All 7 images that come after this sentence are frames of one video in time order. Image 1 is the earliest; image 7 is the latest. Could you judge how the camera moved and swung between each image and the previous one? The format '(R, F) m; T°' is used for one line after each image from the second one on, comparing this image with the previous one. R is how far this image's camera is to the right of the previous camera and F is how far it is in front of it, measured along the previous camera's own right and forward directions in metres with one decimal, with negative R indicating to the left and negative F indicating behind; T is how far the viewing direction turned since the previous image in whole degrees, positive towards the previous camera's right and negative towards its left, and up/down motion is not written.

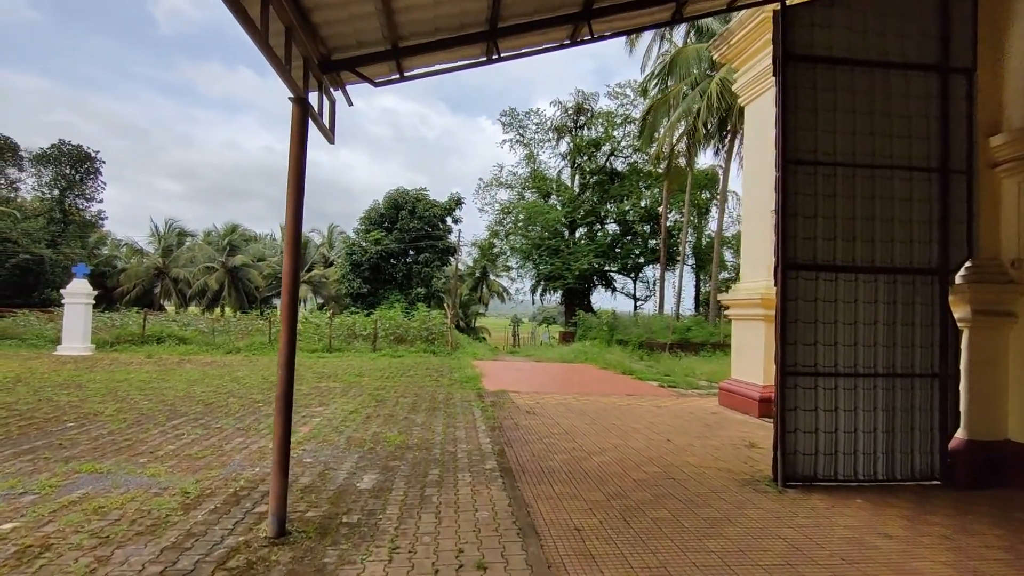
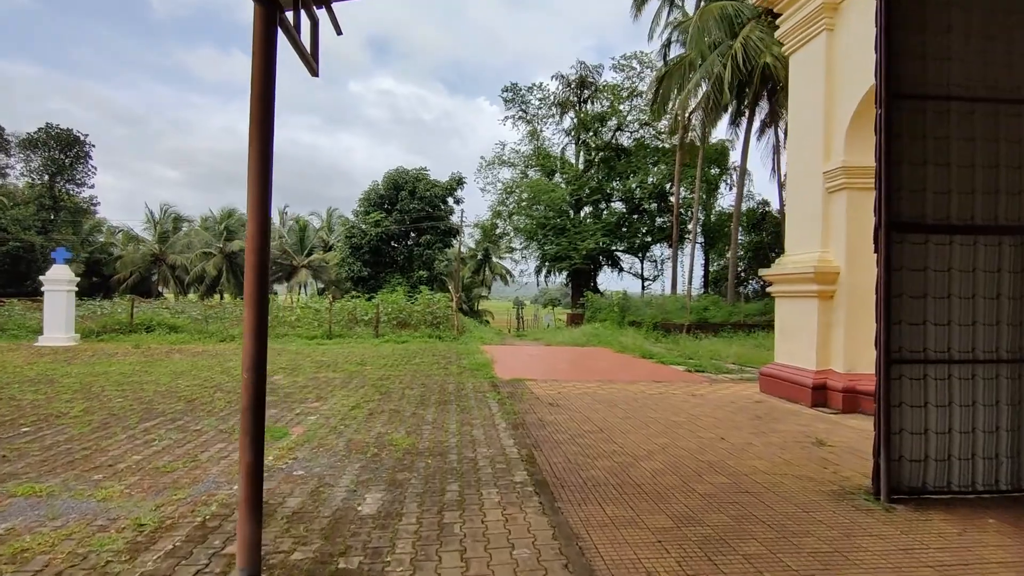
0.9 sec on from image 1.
(-0.2, +0.8) m; 0°
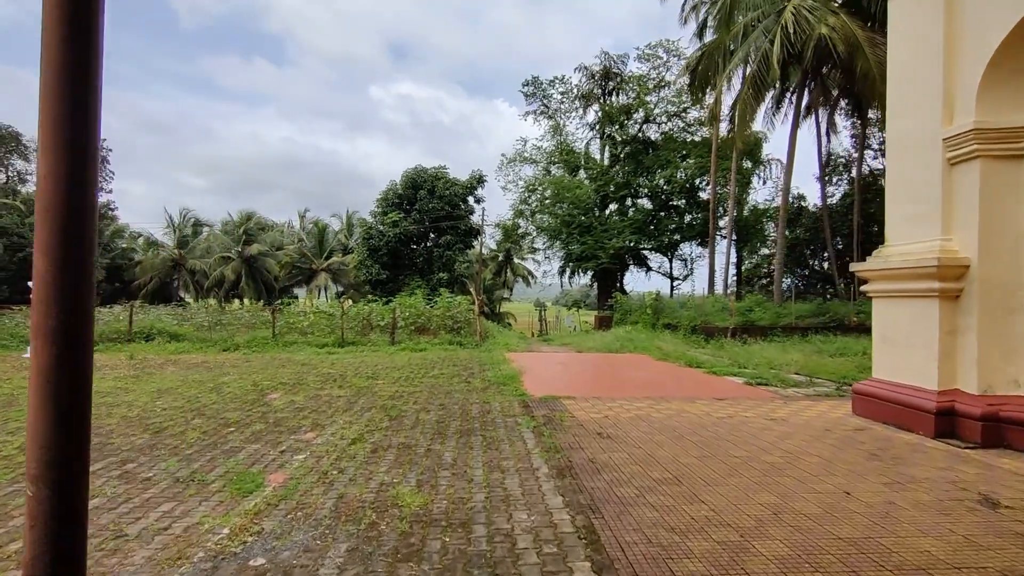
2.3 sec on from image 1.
(-0.1, +1.1) m; -2°
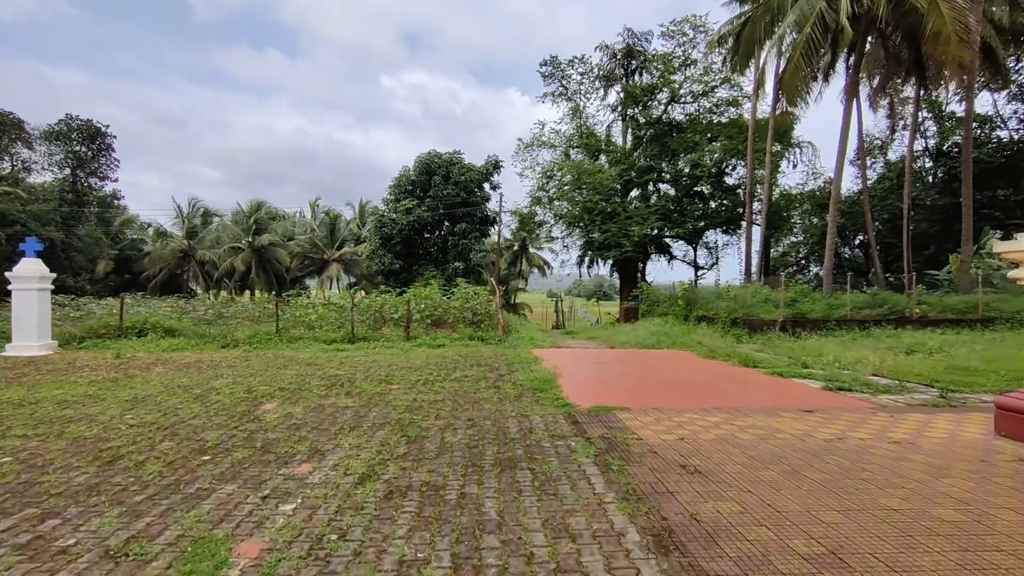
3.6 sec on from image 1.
(-0.3, +1.1) m; -1°
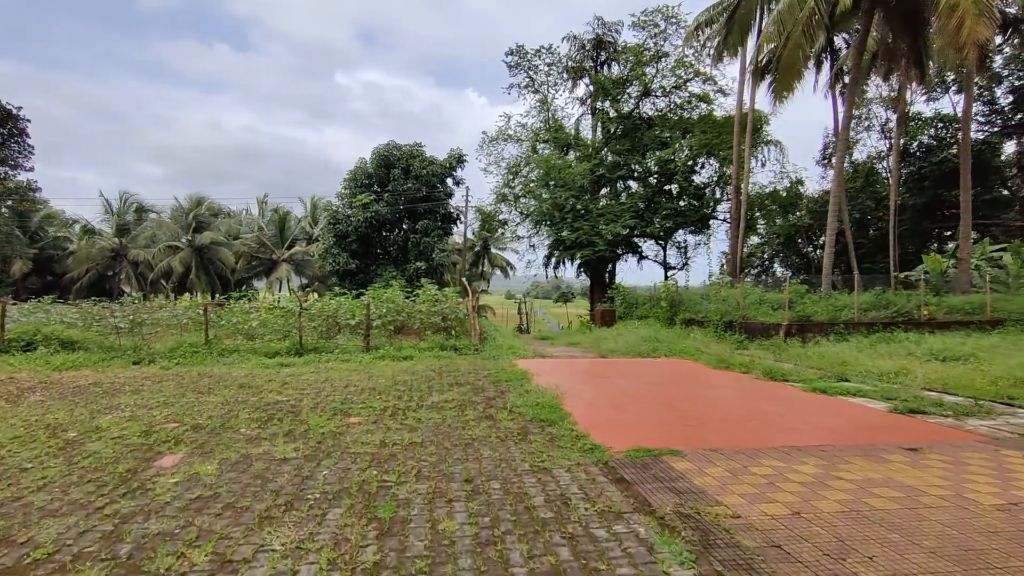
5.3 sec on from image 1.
(-0.4, +1.5) m; +4°
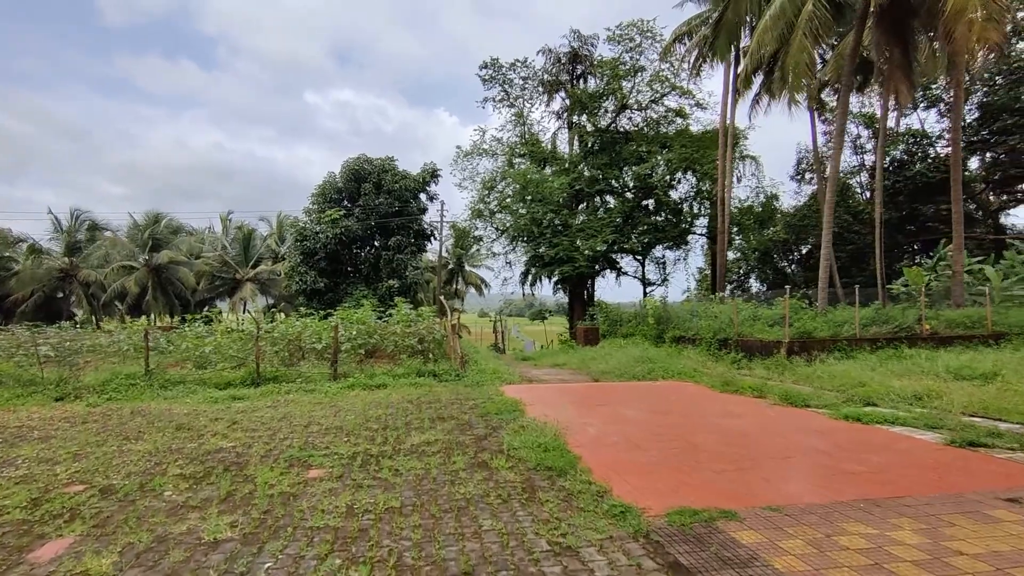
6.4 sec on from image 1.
(-0.2, +0.9) m; +3°
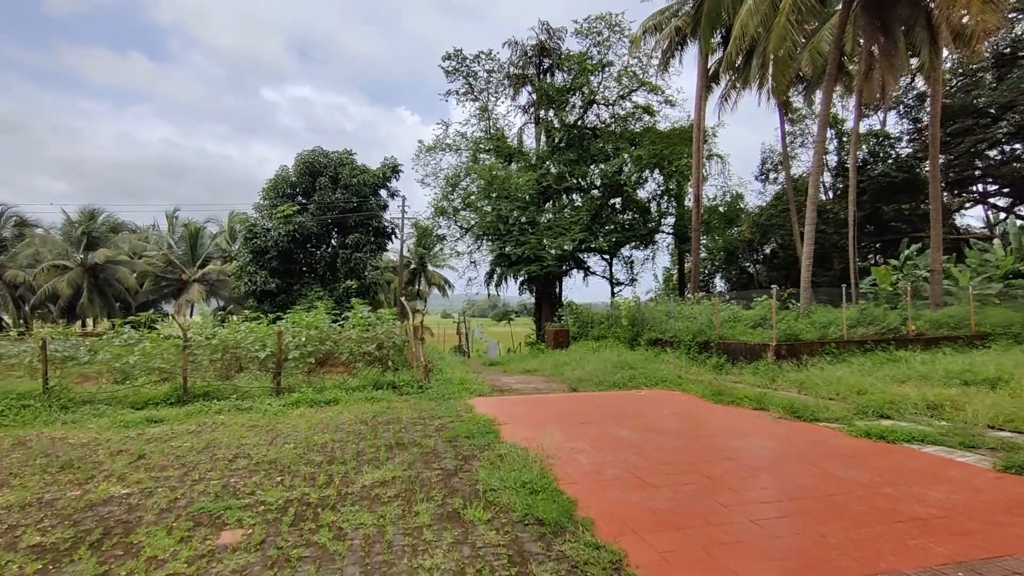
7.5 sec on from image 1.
(-0.1, +0.9) m; +4°
